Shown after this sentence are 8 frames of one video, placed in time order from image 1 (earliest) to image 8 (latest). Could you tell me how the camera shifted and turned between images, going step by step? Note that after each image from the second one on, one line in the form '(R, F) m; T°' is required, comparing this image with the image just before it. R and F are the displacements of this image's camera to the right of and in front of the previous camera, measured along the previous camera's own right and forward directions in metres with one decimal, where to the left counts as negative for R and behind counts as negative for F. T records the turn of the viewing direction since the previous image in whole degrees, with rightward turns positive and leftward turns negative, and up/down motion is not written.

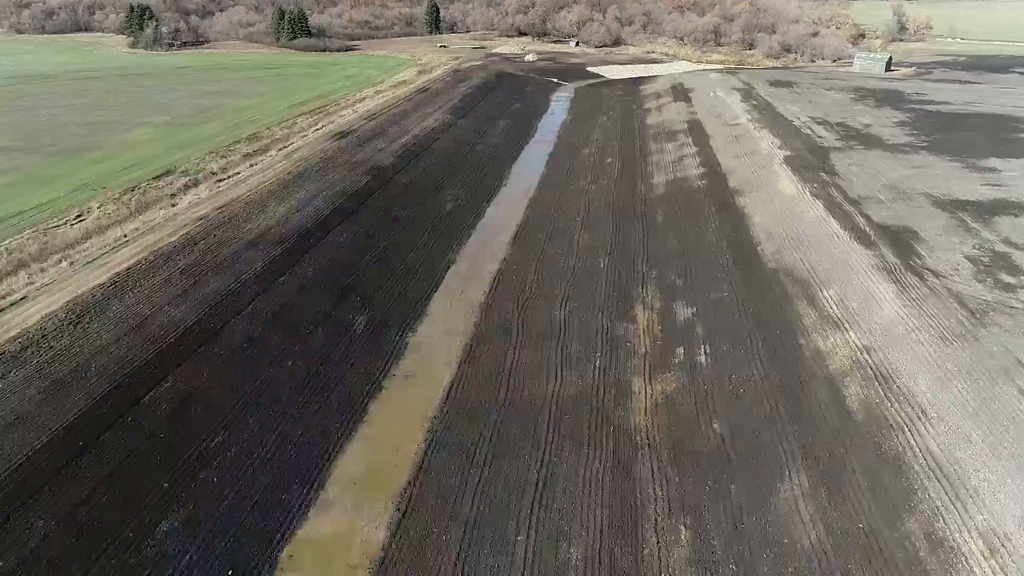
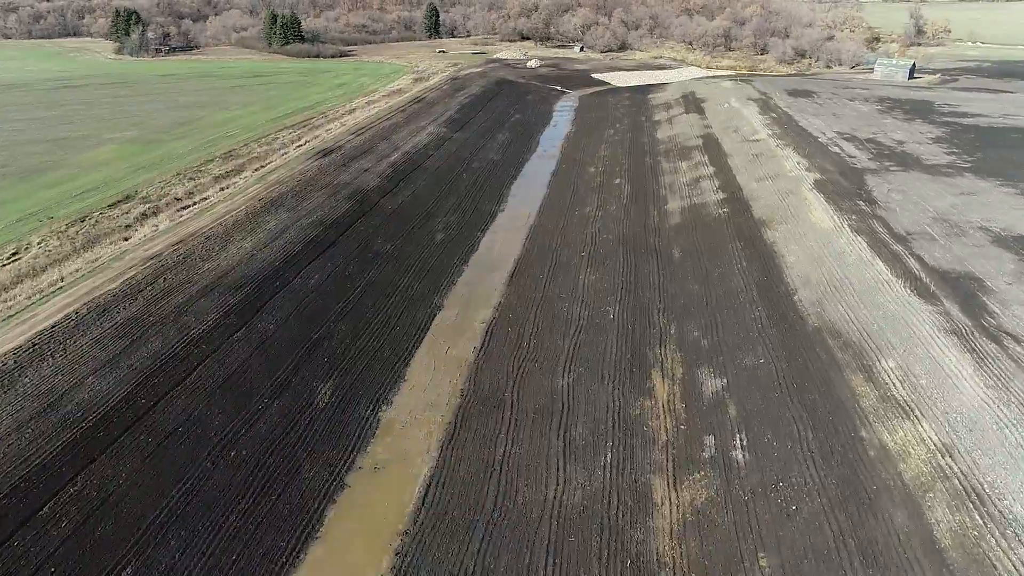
(+0.2, +2.4) m; 0°
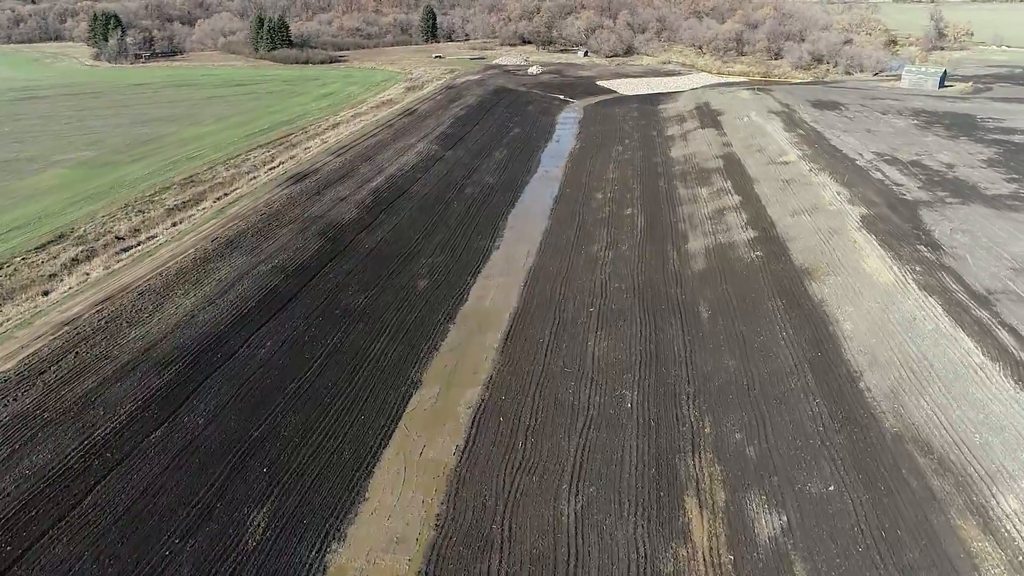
(+0.2, +3.0) m; 0°
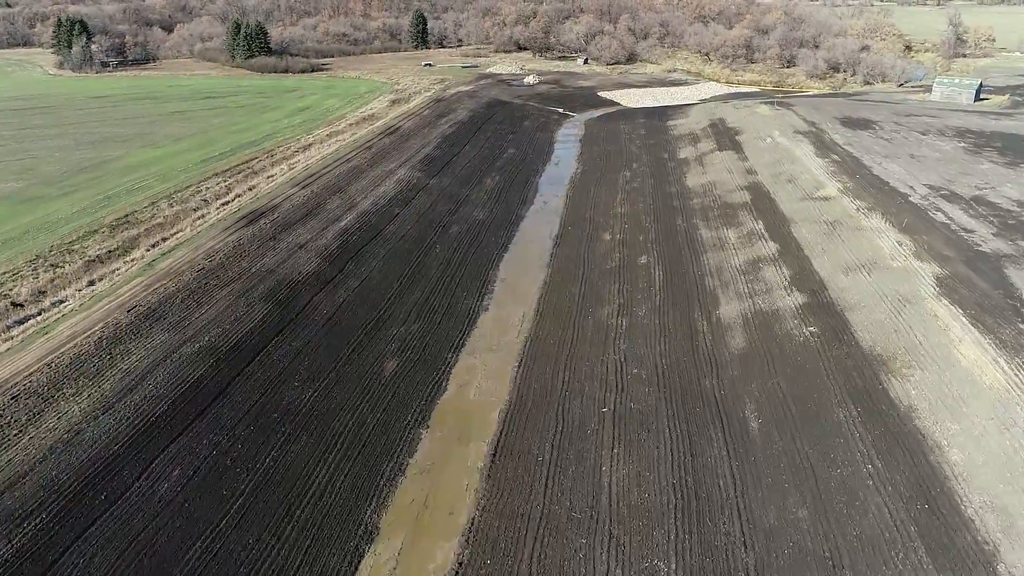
(+0.1, +3.5) m; 0°
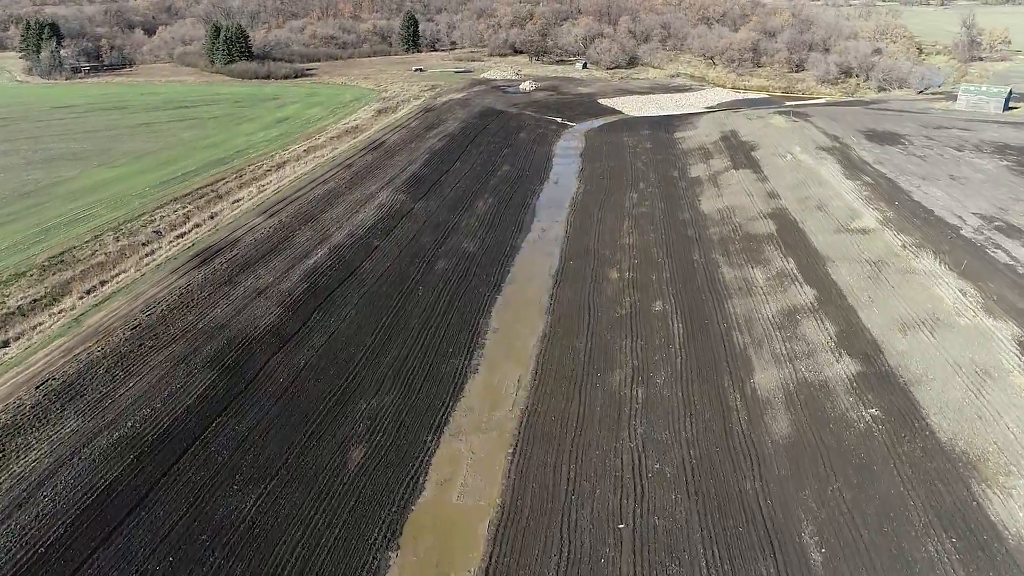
(+0.1, +2.5) m; 0°
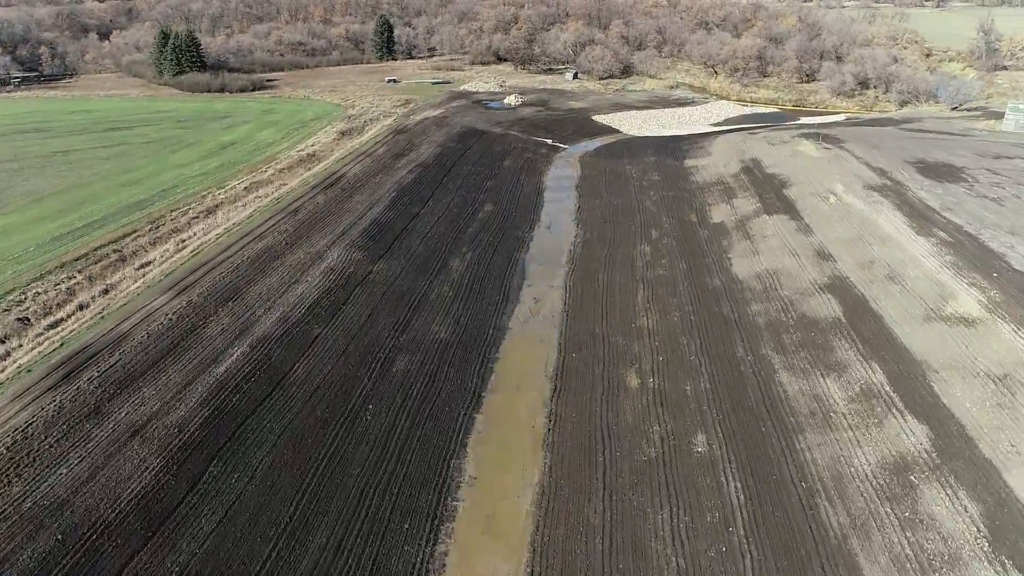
(0.0, +4.6) m; +1°
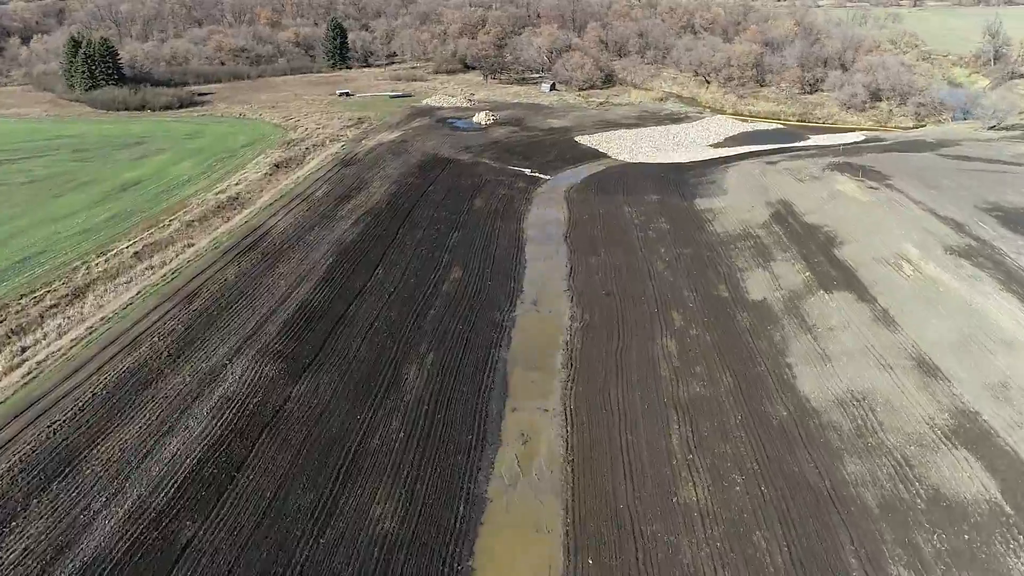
(-0.1, +5.2) m; +2°
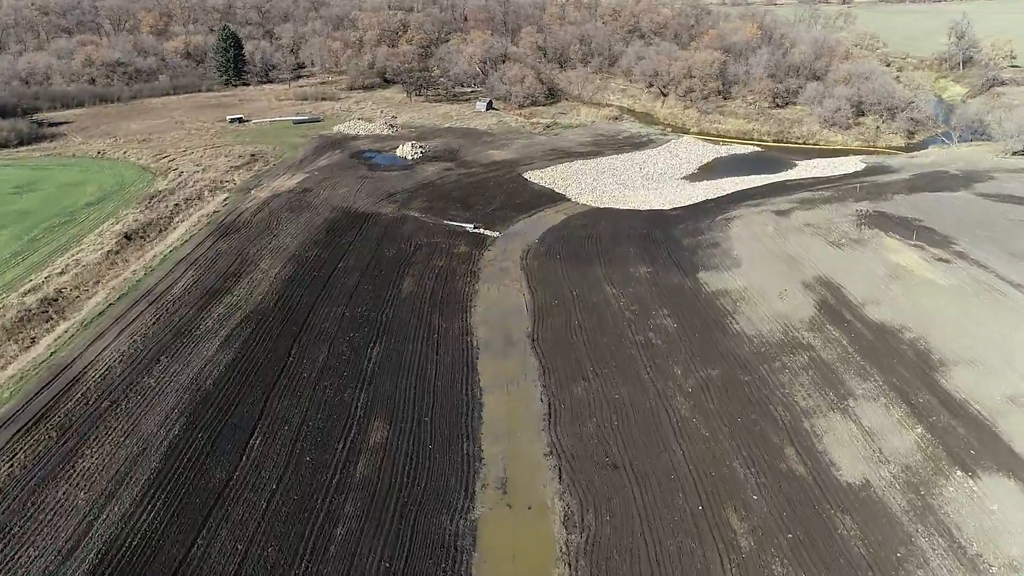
(-0.2, +6.1) m; +5°
